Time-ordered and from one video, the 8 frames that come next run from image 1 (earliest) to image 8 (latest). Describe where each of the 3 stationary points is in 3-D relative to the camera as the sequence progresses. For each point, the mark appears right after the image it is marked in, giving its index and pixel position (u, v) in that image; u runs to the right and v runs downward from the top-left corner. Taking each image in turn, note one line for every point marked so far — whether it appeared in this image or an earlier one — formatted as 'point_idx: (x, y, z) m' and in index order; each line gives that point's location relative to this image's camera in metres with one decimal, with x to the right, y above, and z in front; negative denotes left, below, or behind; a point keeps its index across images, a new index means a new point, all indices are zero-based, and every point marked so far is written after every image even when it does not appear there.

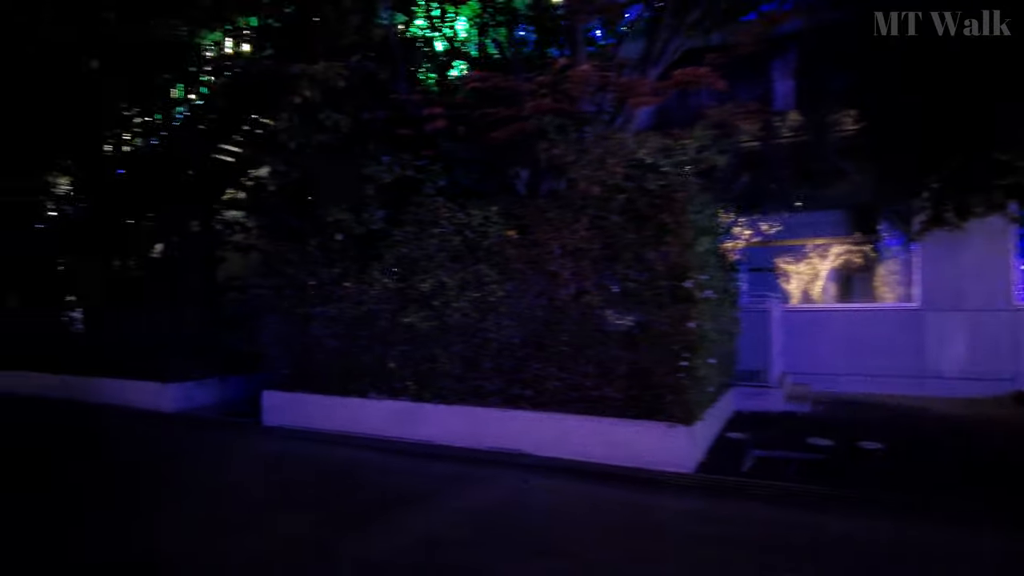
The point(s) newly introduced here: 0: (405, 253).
0: (-1.2, +0.4, +7.4) m
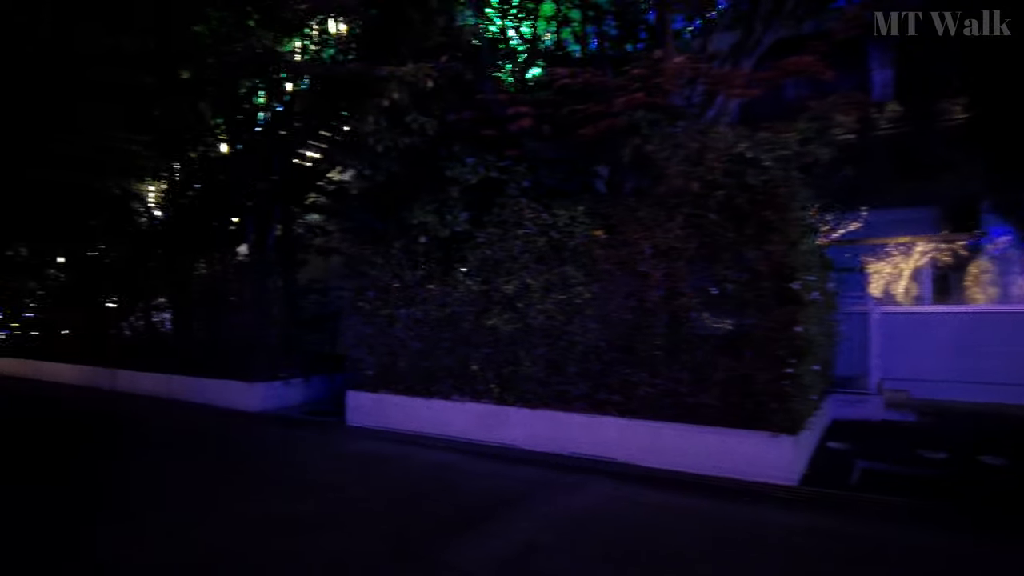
0: (-0.2, +0.4, +7.3) m
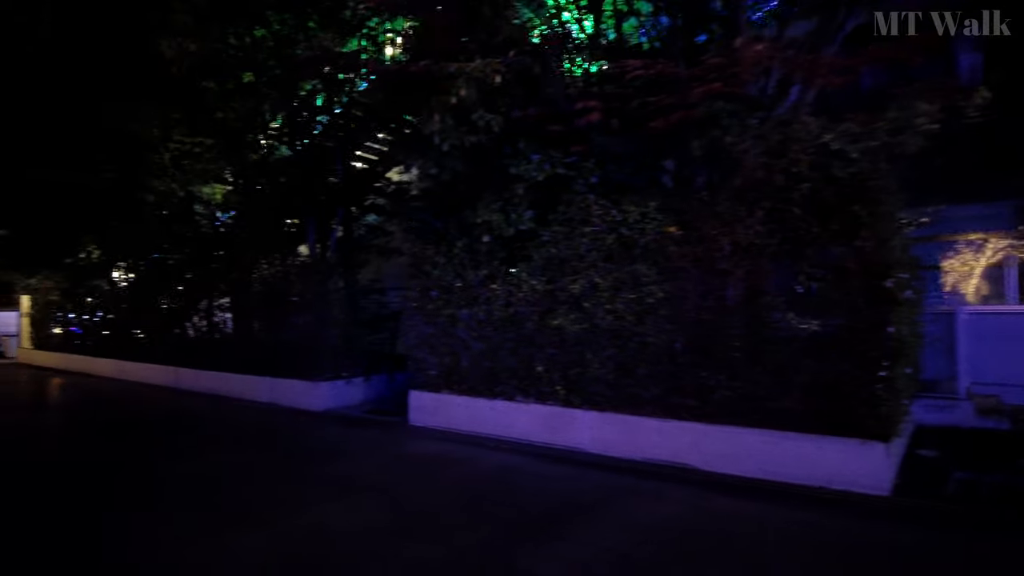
0: (+0.5, +0.4, +7.1) m
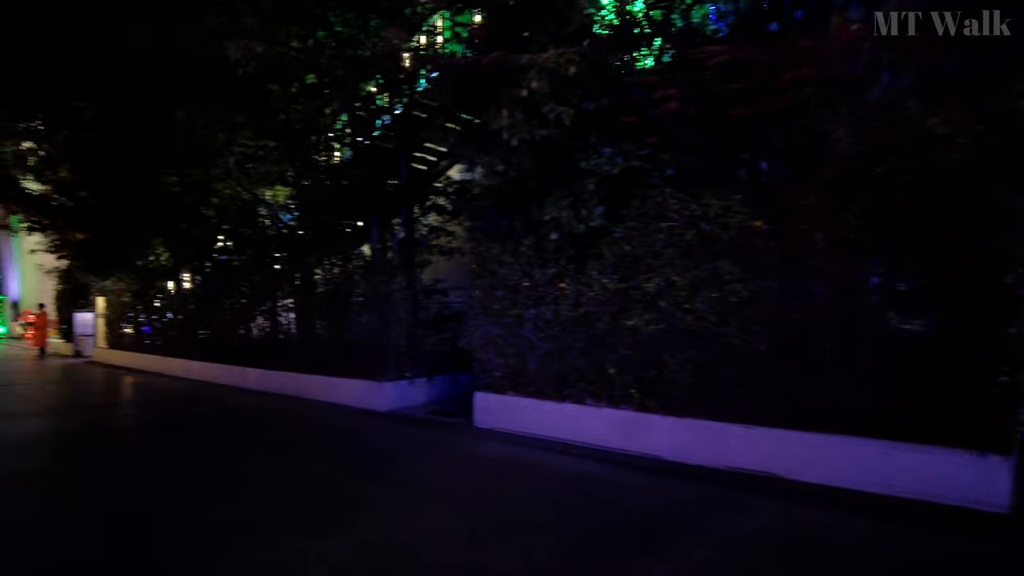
0: (+1.2, +0.4, +6.8) m
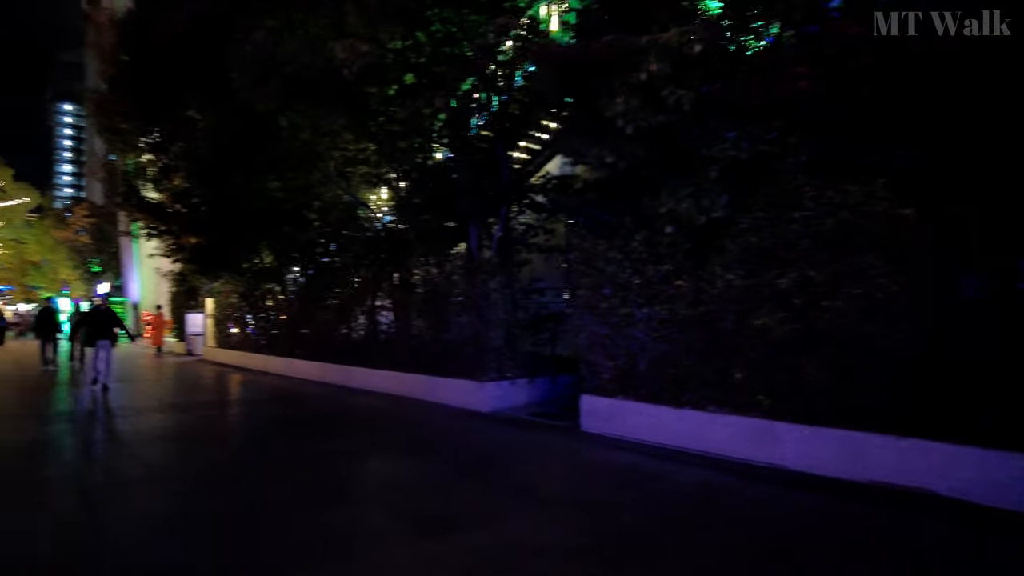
0: (+2.3, +0.4, +6.3) m
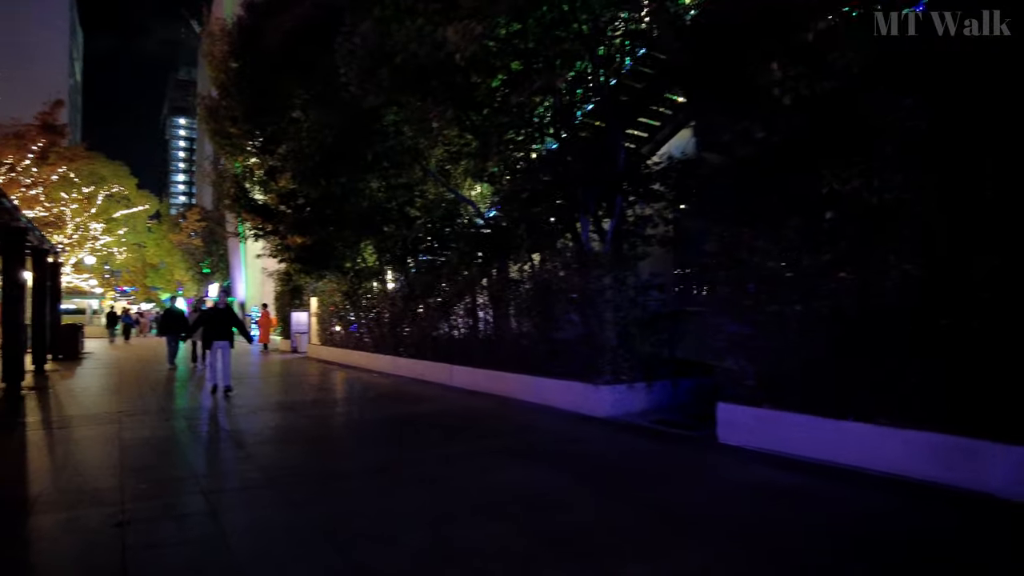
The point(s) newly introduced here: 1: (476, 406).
0: (+3.4, +0.5, +5.3) m
1: (-0.6, -2.0, +11.0) m
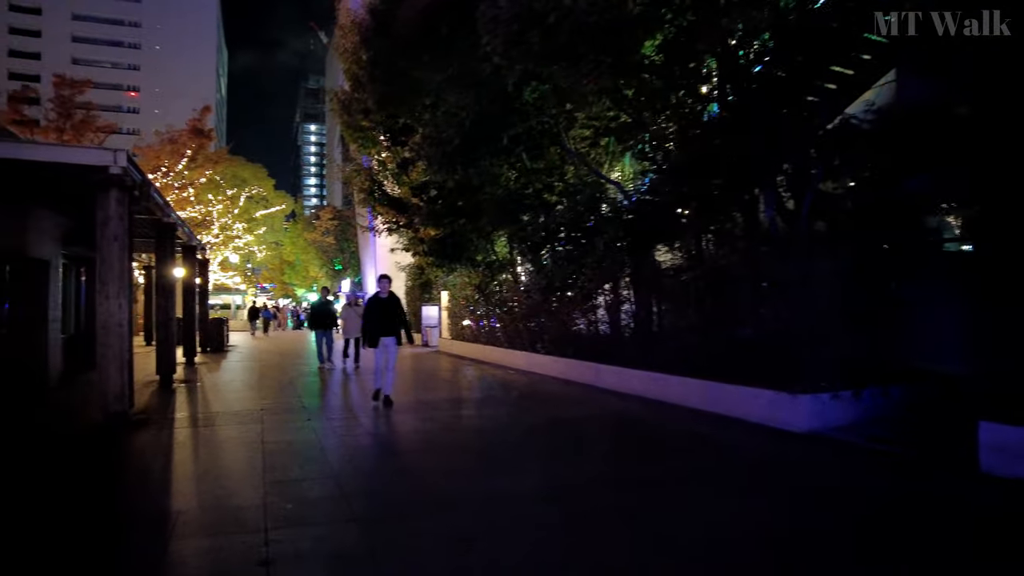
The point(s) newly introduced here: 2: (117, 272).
0: (+4.8, +0.6, +3.5) m
1: (+1.7, -1.8, +9.7) m
2: (-5.3, +0.2, +9.0) m
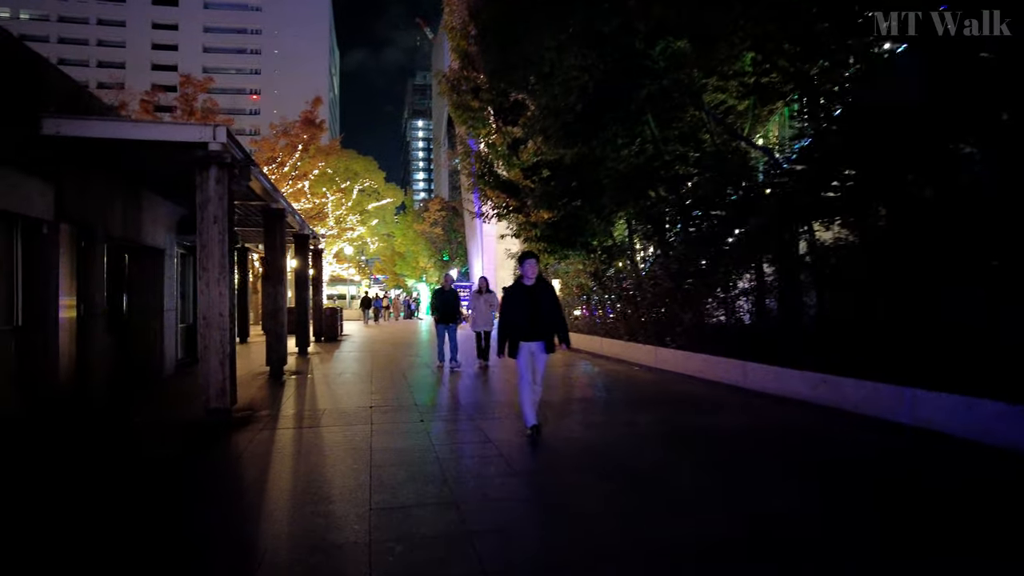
0: (+5.4, +0.7, +1.4) m
1: (+3.4, -1.6, +8.0) m
2: (-3.7, +0.4, +8.4) m
